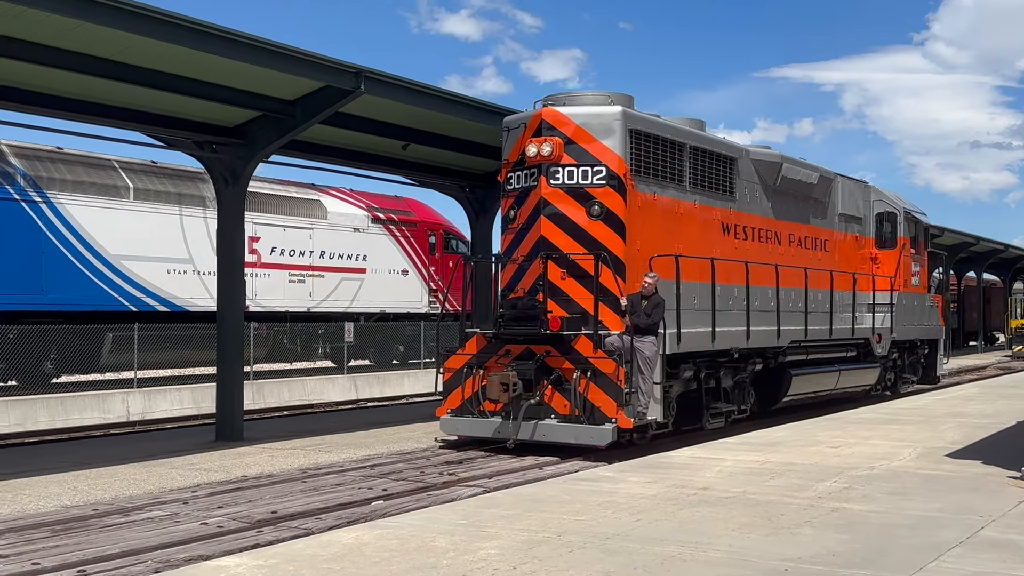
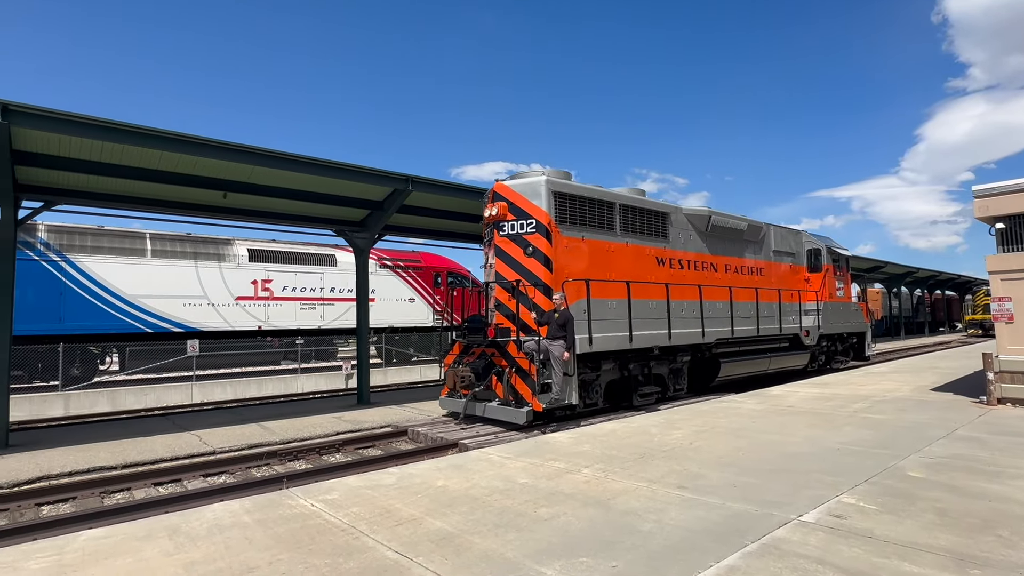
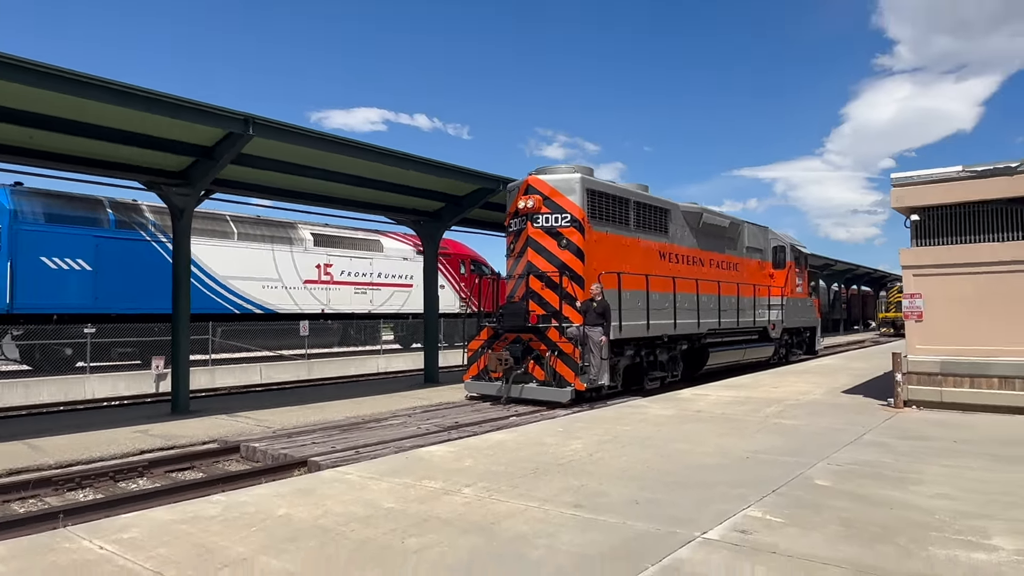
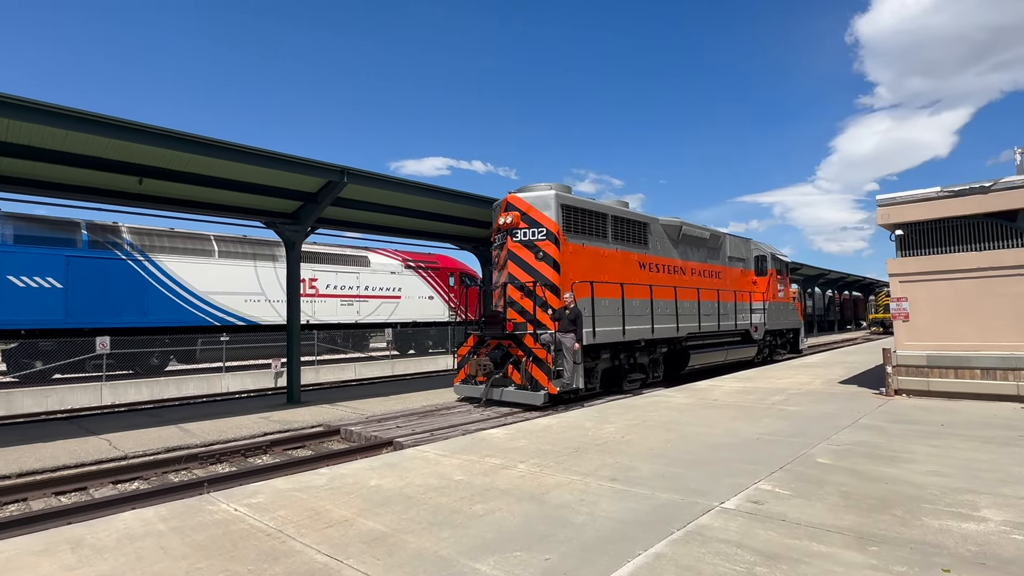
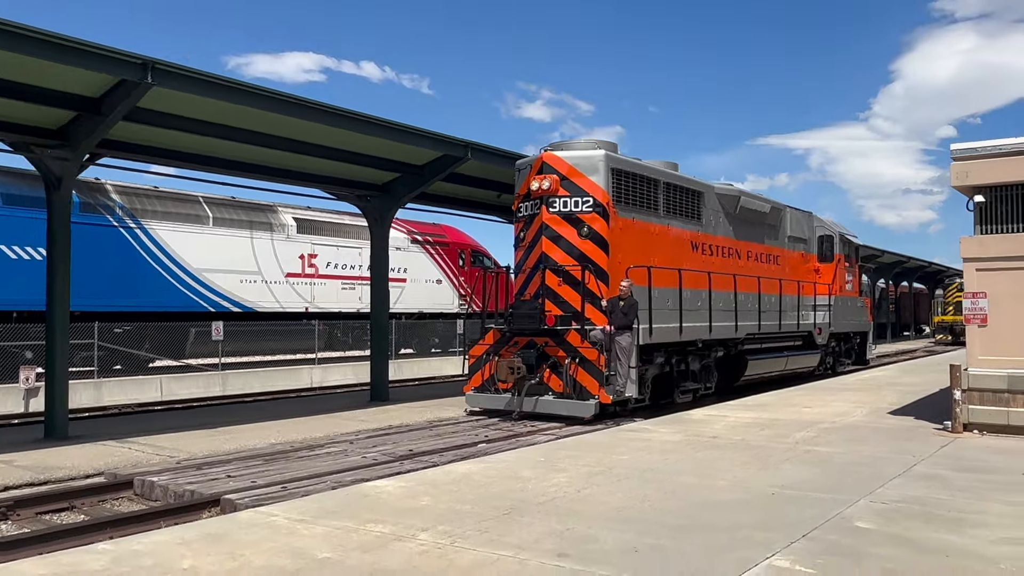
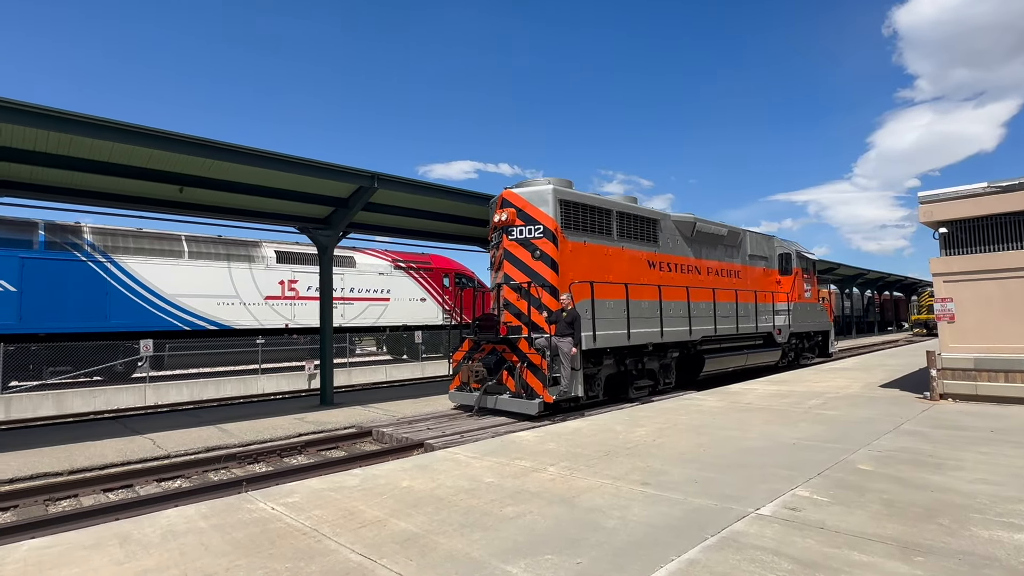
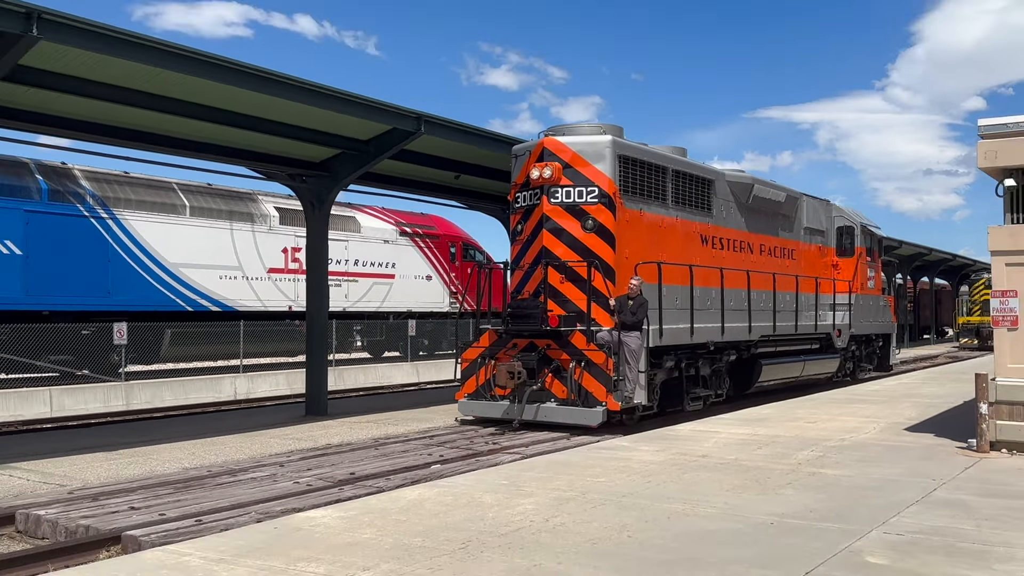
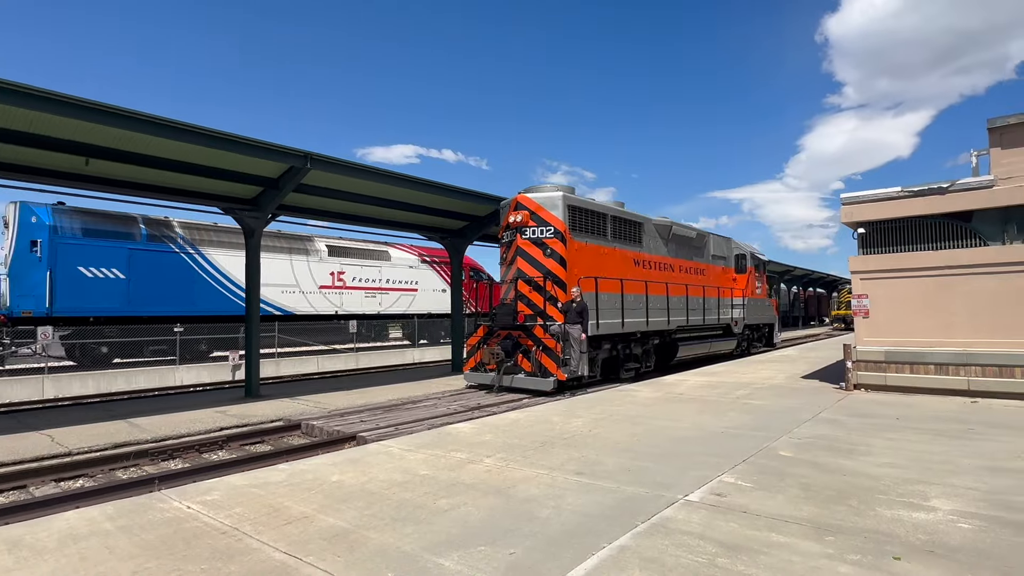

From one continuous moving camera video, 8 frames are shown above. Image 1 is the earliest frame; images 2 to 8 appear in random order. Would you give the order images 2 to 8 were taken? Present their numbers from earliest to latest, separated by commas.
7, 5, 3, 8, 4, 6, 2
